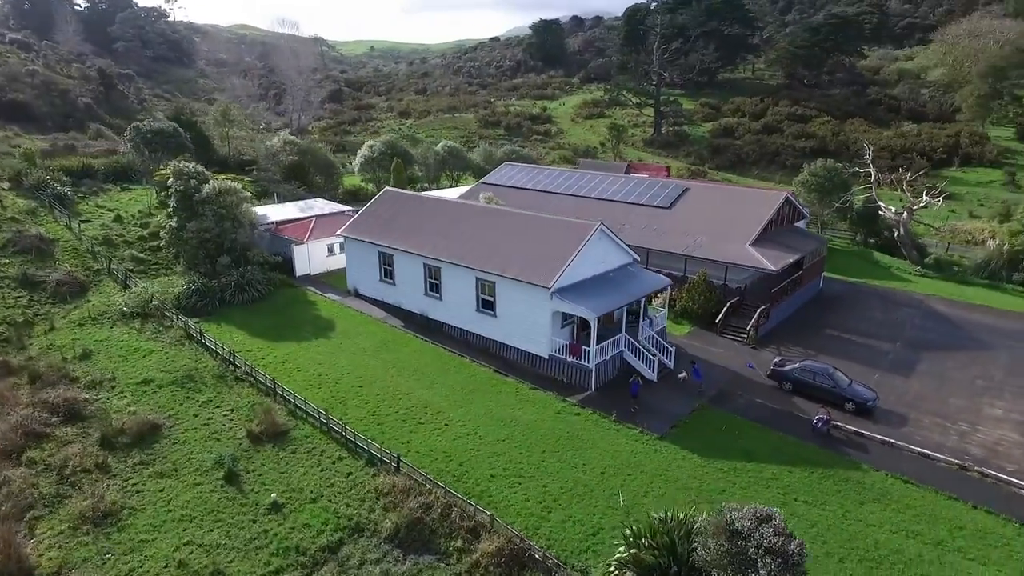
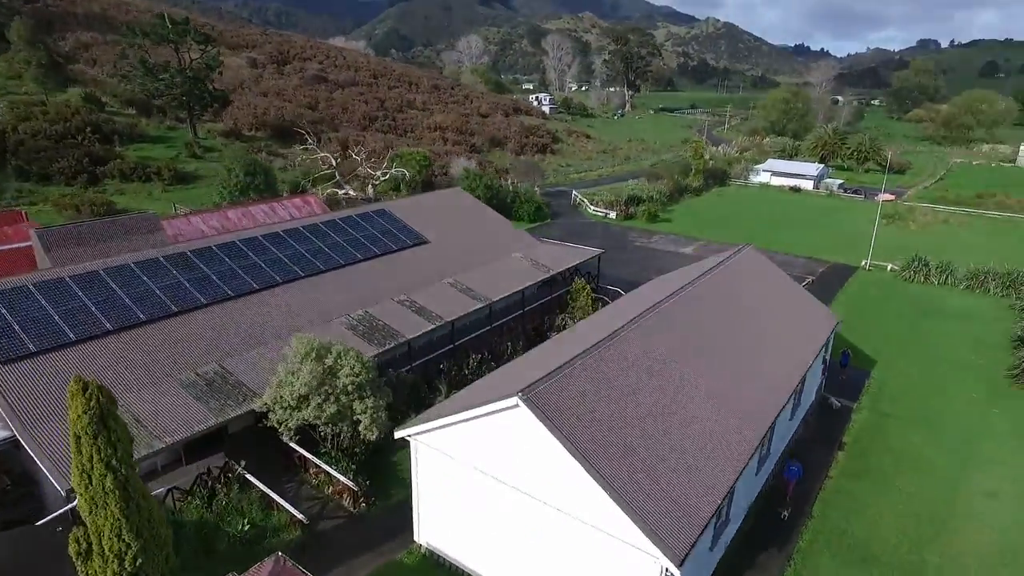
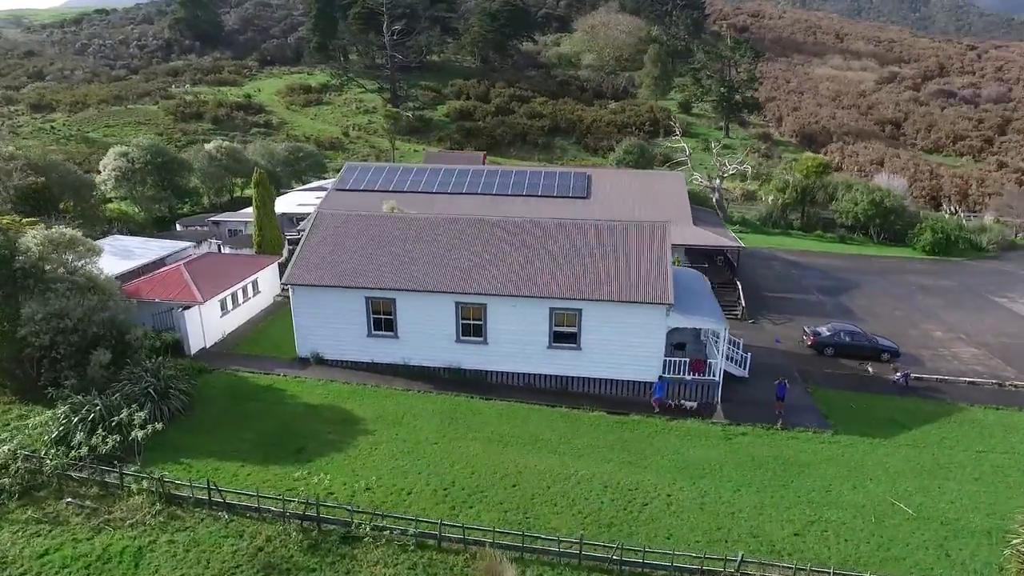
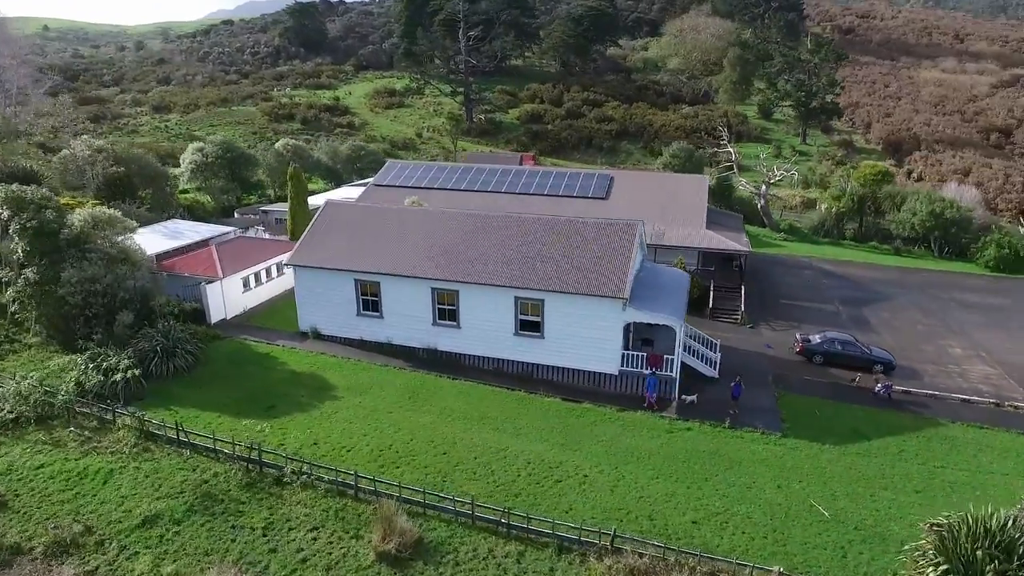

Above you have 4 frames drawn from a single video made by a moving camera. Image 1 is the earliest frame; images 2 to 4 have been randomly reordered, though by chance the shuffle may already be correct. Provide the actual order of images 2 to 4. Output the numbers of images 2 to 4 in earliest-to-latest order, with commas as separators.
4, 3, 2
